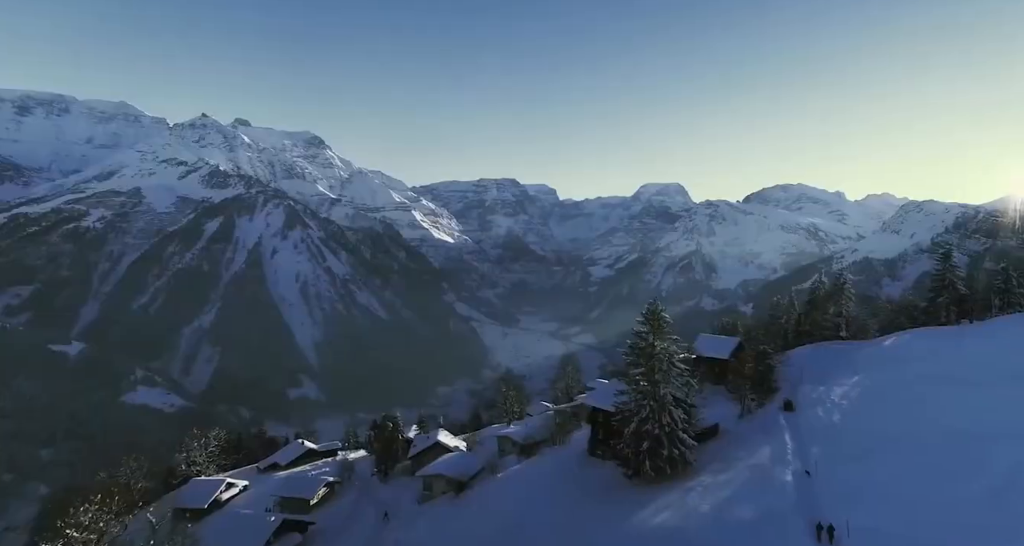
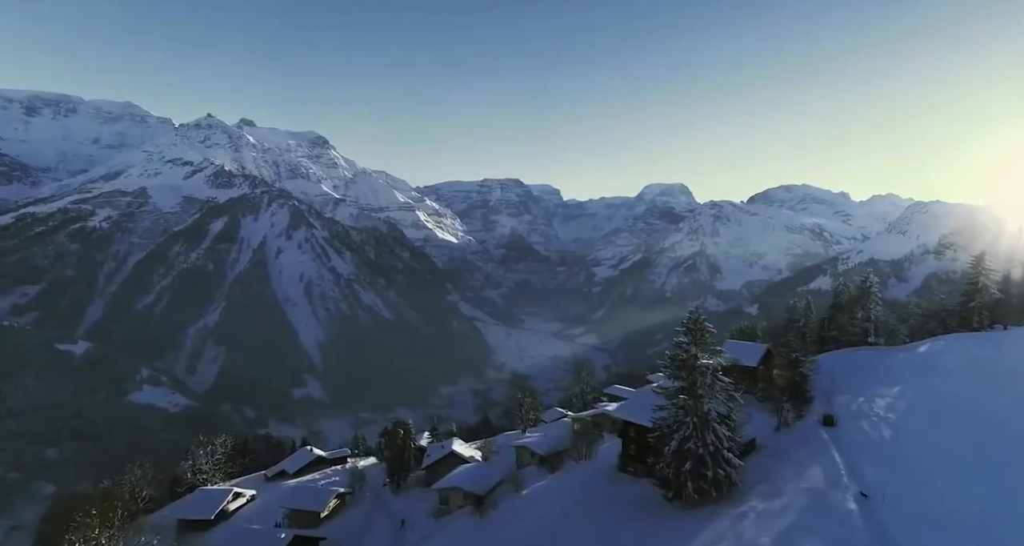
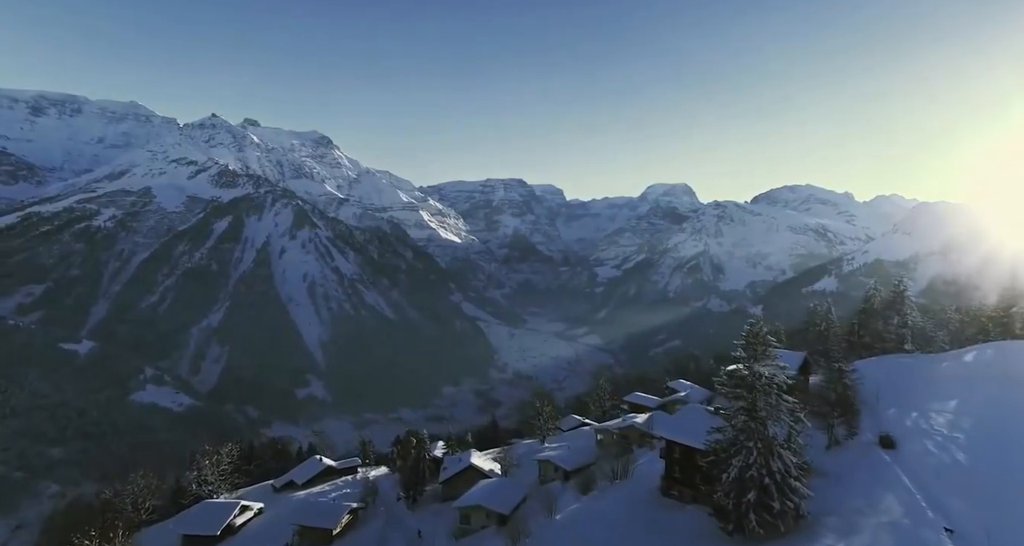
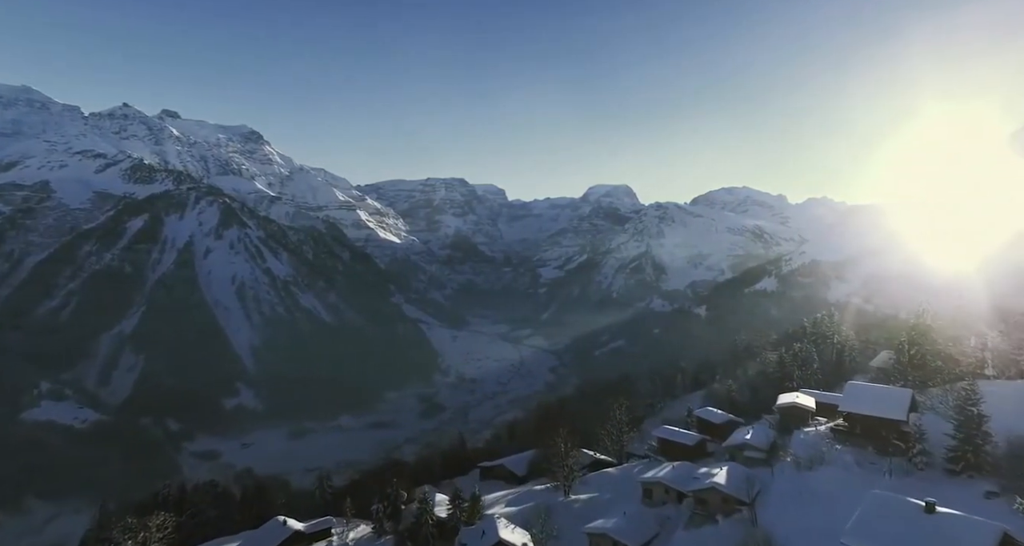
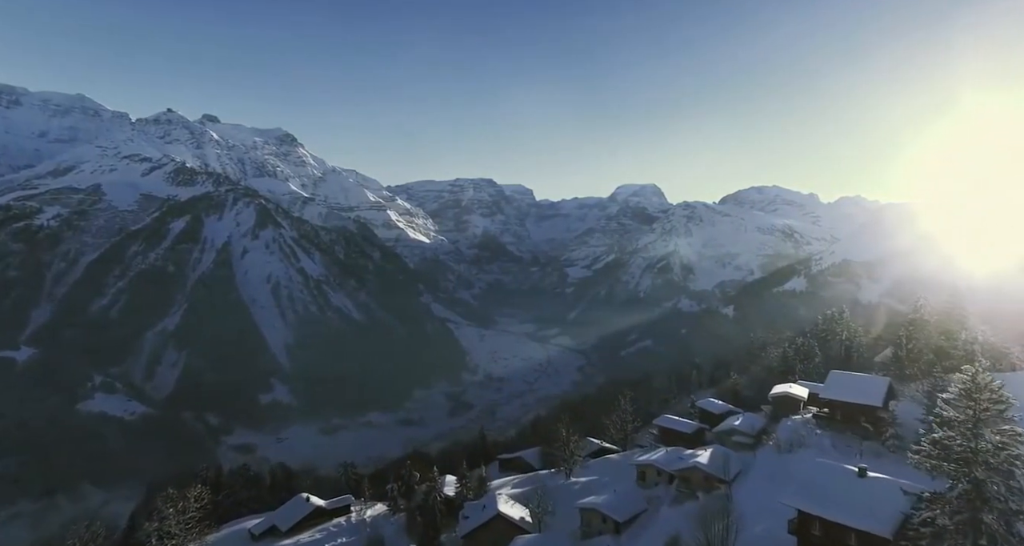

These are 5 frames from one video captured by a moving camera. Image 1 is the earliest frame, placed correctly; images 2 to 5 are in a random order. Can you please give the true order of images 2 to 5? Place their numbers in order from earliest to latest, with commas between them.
2, 3, 5, 4
